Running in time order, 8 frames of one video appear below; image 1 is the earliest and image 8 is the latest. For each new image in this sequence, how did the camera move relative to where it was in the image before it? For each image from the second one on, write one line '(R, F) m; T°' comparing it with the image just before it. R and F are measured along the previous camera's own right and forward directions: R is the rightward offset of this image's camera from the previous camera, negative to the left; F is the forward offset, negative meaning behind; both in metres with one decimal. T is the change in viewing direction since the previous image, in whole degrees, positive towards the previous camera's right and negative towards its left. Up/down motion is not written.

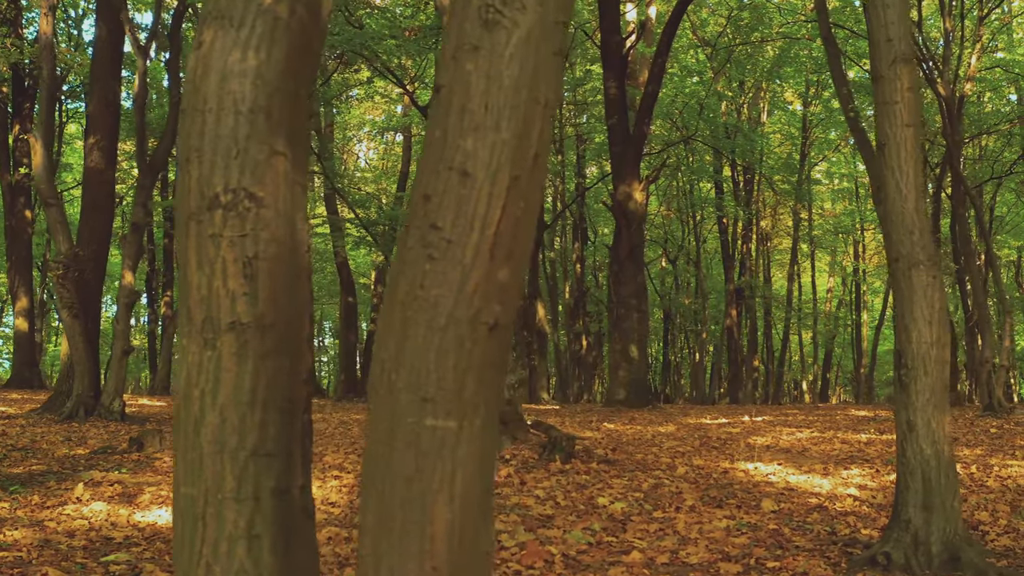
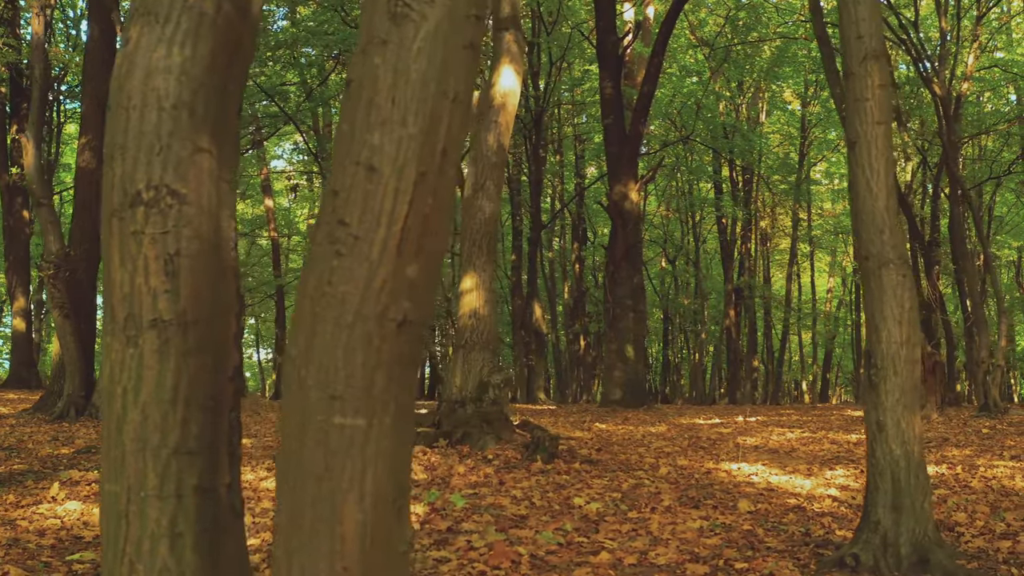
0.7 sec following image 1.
(+0.2, 0.0) m; 0°
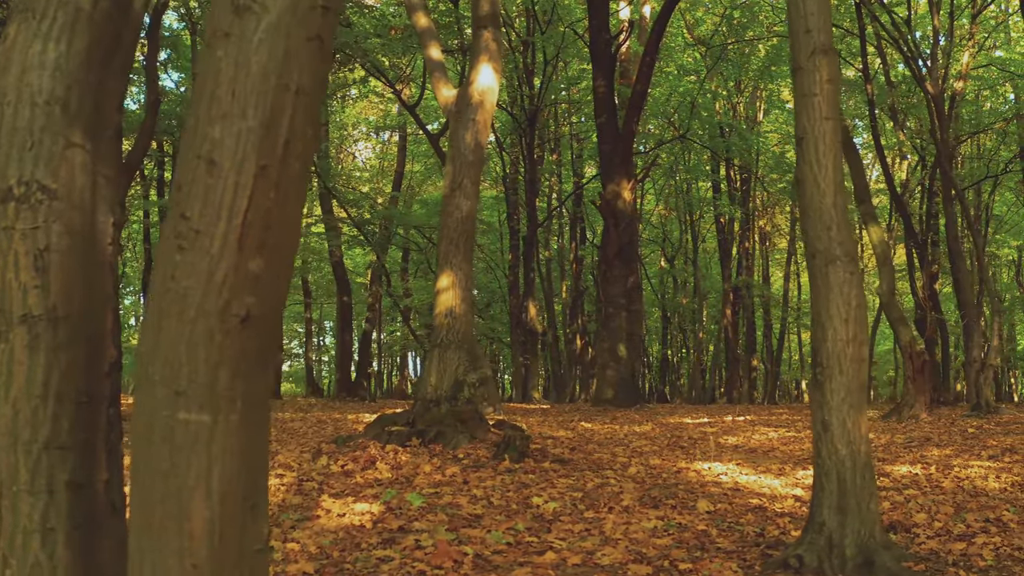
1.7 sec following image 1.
(+0.3, 0.0) m; 0°
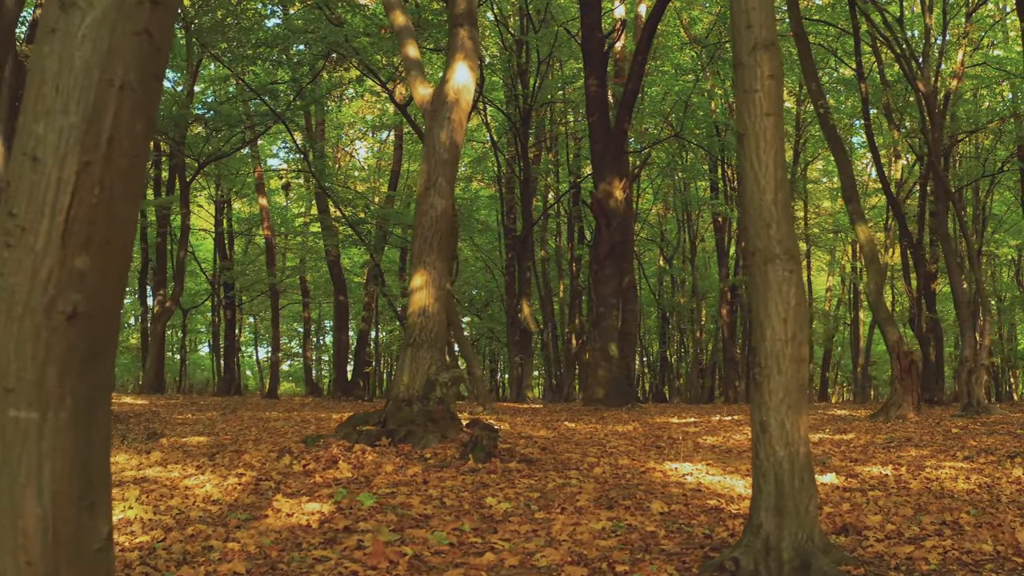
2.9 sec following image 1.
(+0.4, 0.0) m; 0°
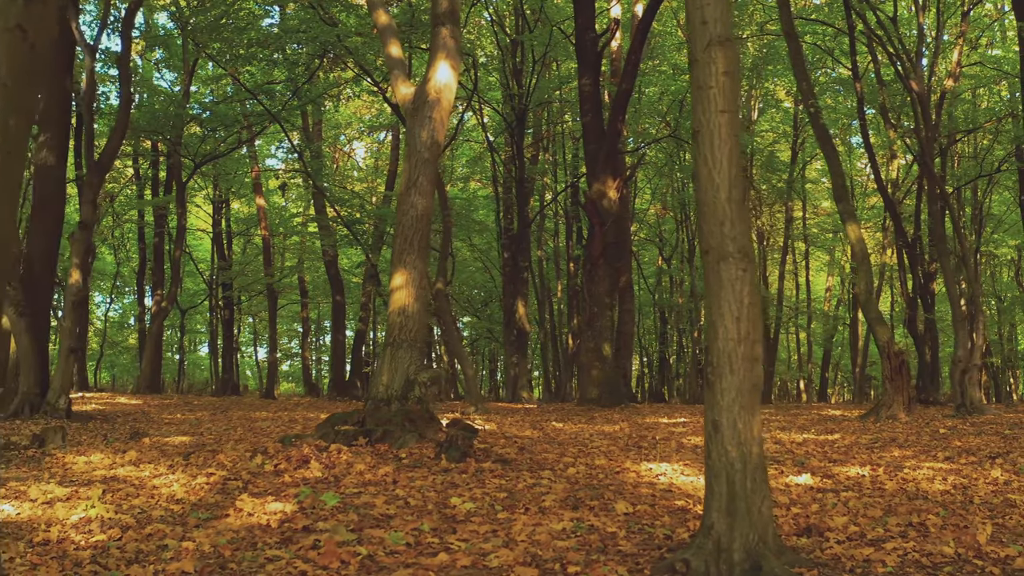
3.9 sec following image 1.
(+0.3, 0.0) m; 0°
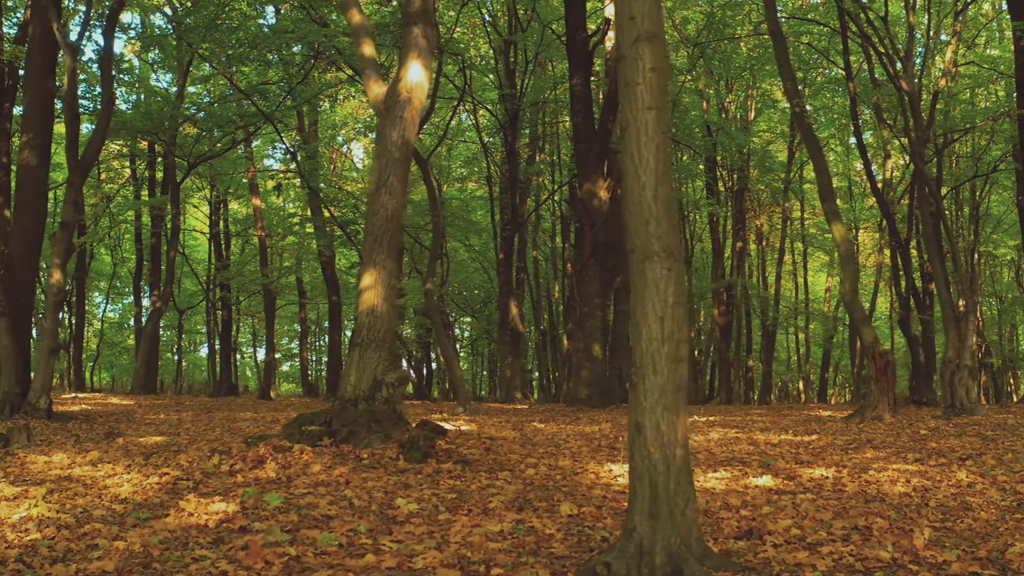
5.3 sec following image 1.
(+0.4, 0.0) m; -1°
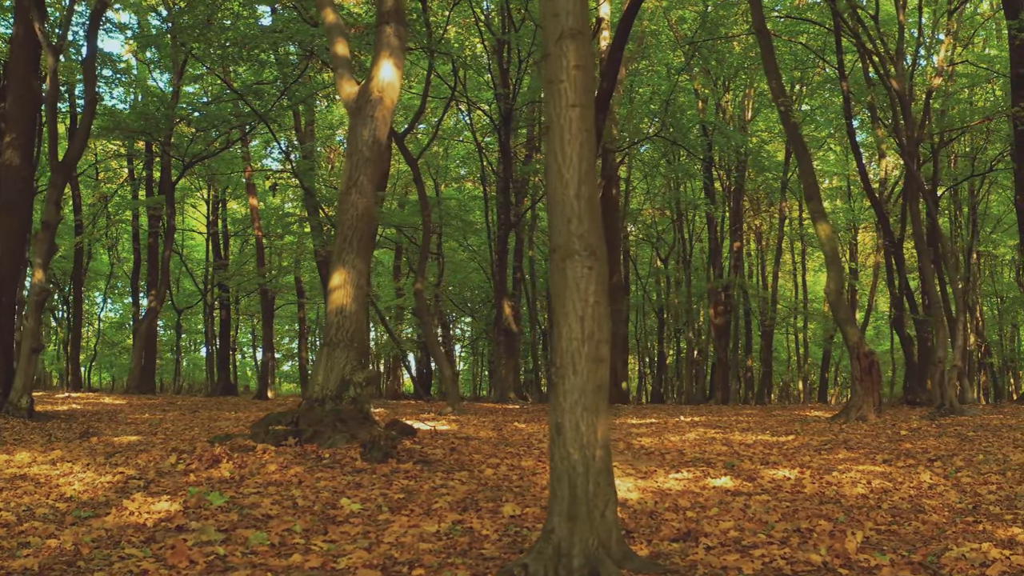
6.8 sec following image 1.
(+0.4, 0.0) m; -1°
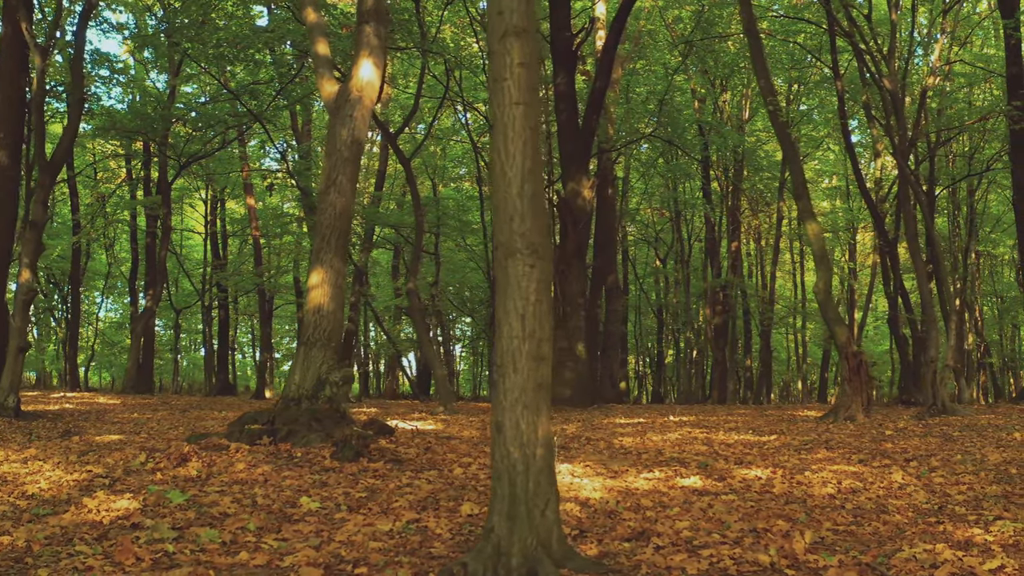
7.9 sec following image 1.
(+0.3, 0.0) m; 0°
